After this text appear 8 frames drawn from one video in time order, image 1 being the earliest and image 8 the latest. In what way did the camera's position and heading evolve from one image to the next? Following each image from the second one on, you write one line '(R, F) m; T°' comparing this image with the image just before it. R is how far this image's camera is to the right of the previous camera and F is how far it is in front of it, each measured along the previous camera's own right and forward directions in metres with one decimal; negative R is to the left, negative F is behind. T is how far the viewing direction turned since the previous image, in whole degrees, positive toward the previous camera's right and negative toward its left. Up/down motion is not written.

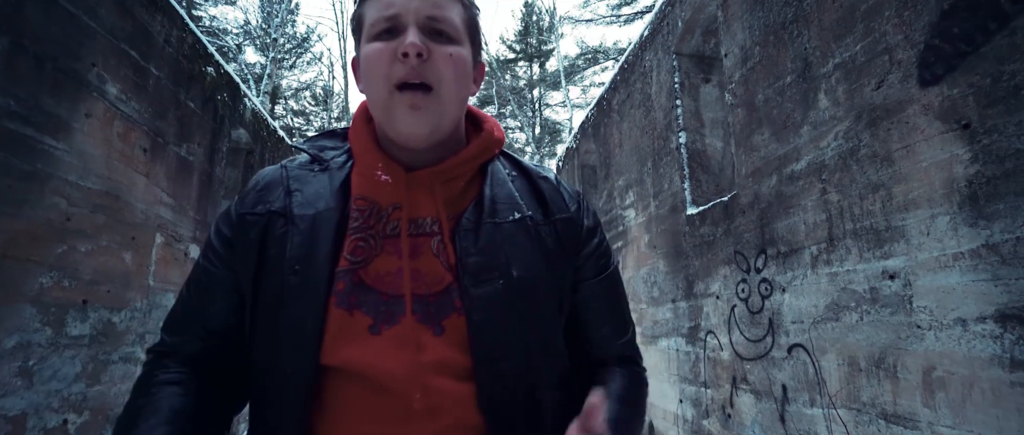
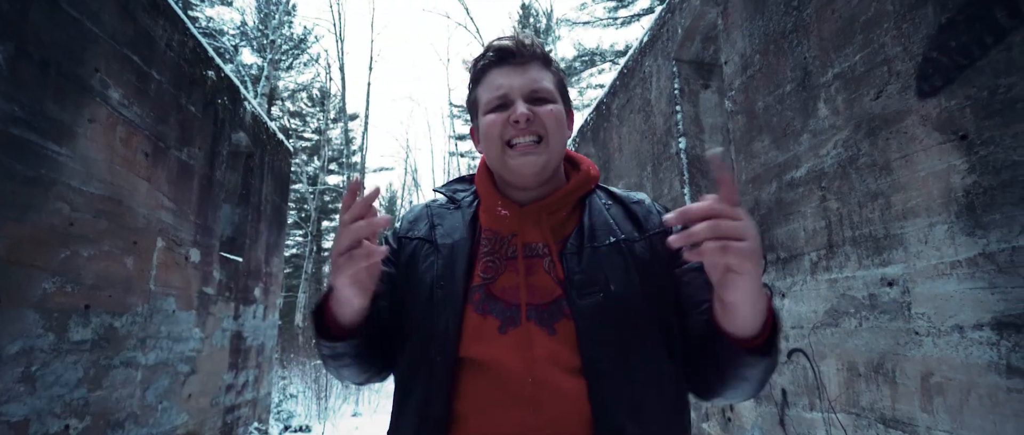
(0.0, 0.0) m; 0°
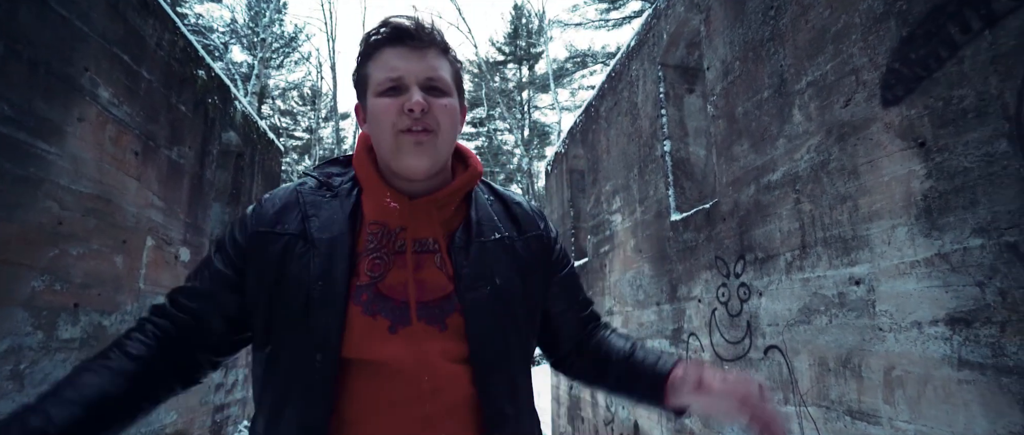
(0.0, -0.1) m; +1°
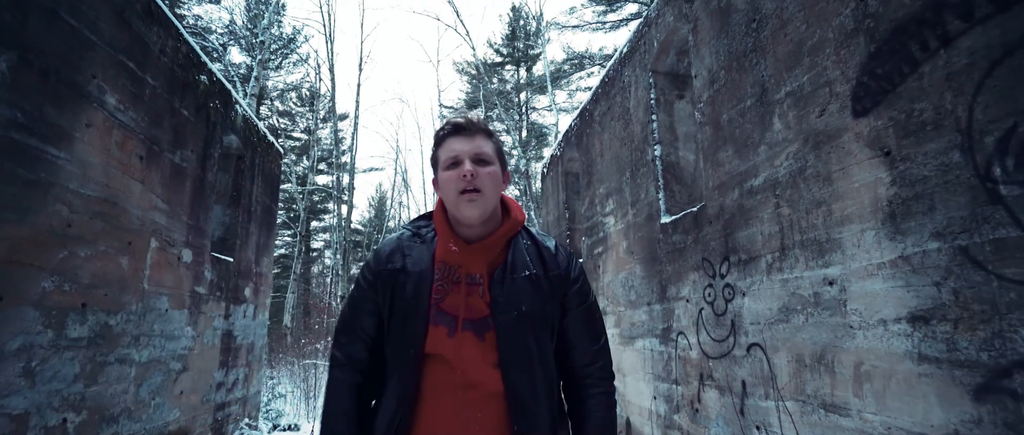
(0.0, -0.1) m; 0°
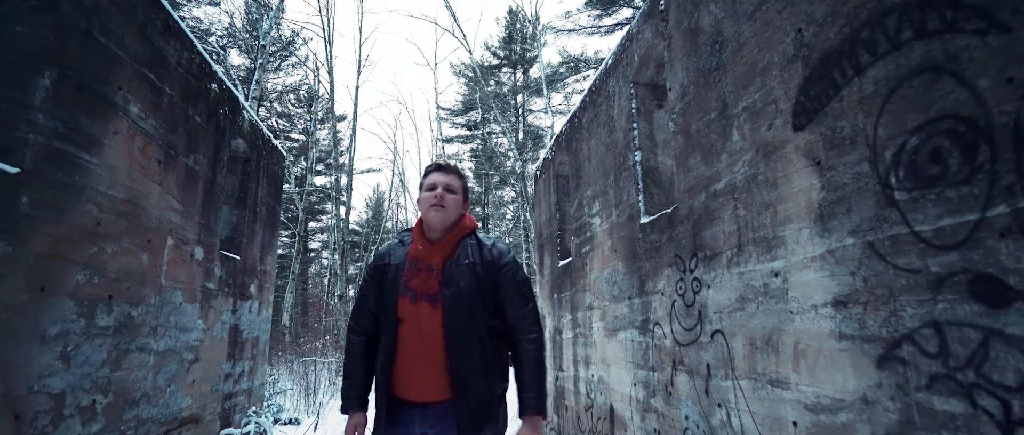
(+0.1, -0.4) m; 0°
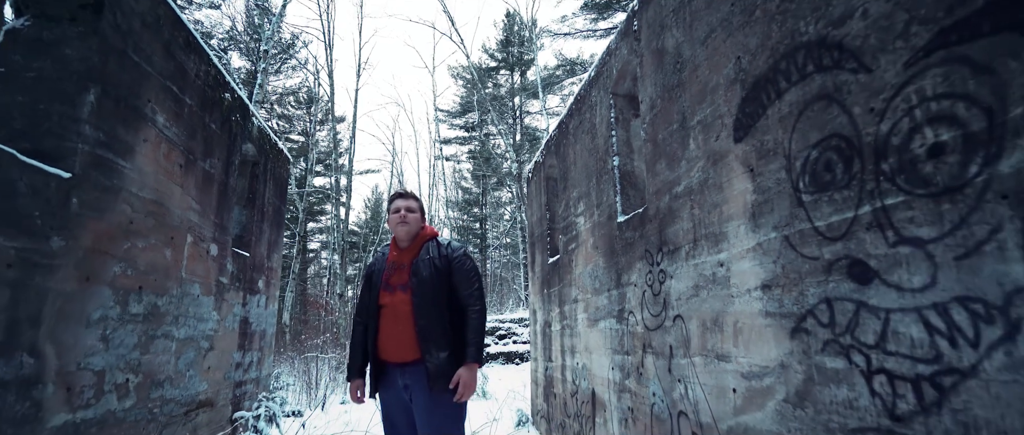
(+0.1, -0.5) m; 0°
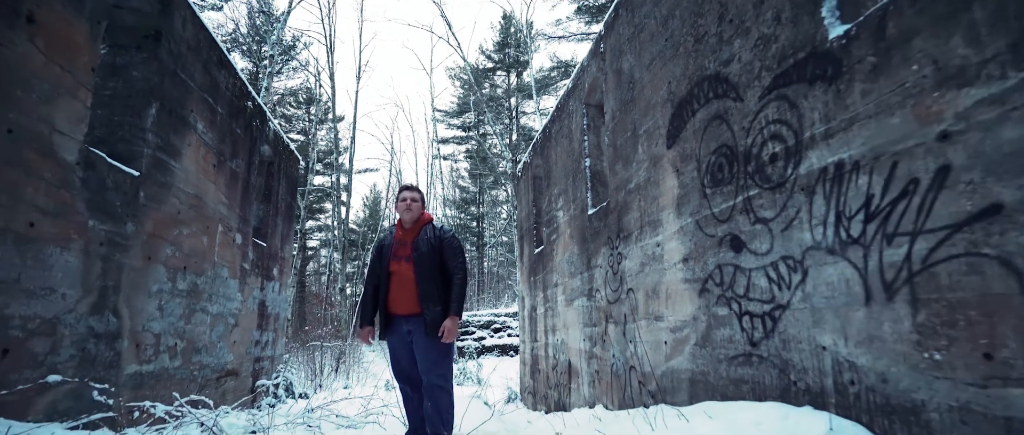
(+0.1, -0.9) m; 0°
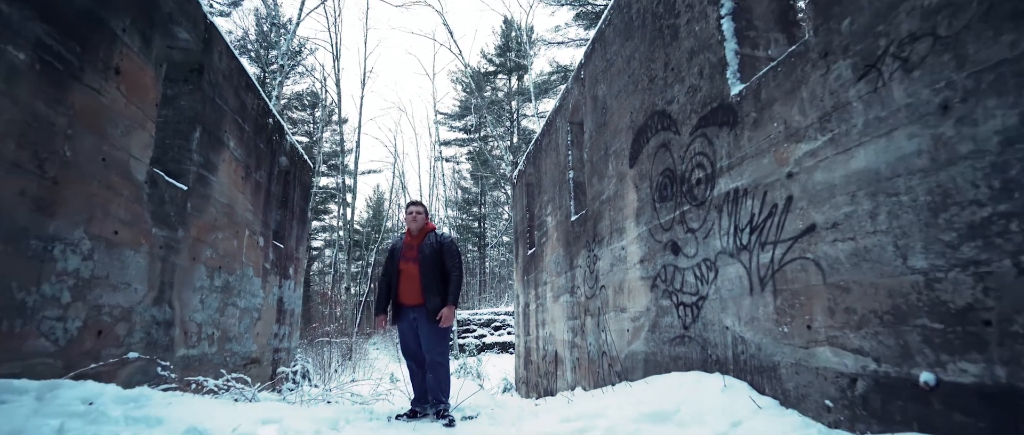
(+0.1, -0.8) m; 0°
